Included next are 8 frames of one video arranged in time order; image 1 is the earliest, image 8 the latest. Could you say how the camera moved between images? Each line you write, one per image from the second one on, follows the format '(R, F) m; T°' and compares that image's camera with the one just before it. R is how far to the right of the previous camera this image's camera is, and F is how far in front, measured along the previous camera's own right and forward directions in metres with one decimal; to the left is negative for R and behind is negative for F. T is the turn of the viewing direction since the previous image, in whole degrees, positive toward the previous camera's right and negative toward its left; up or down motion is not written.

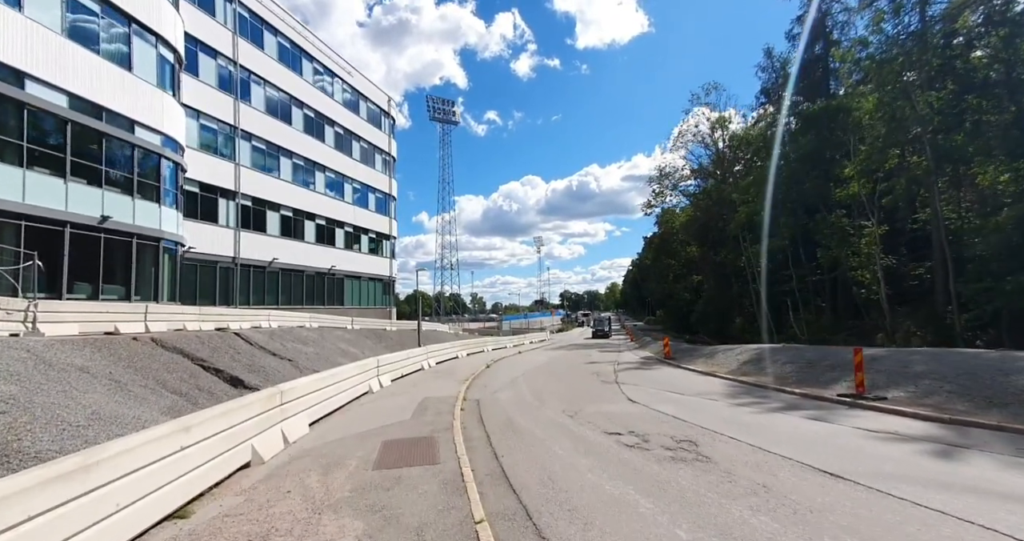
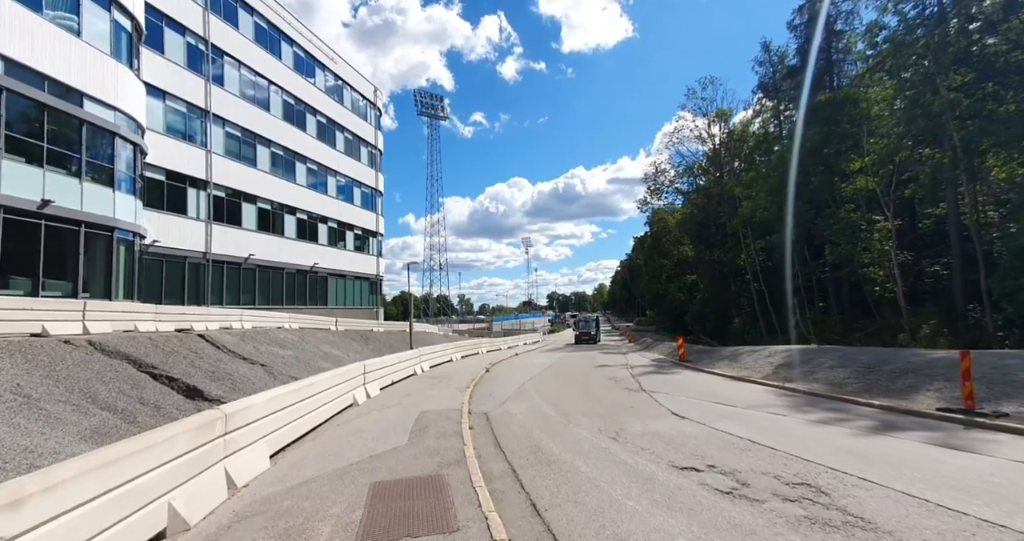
(-0.6, +2.2) m; +2°
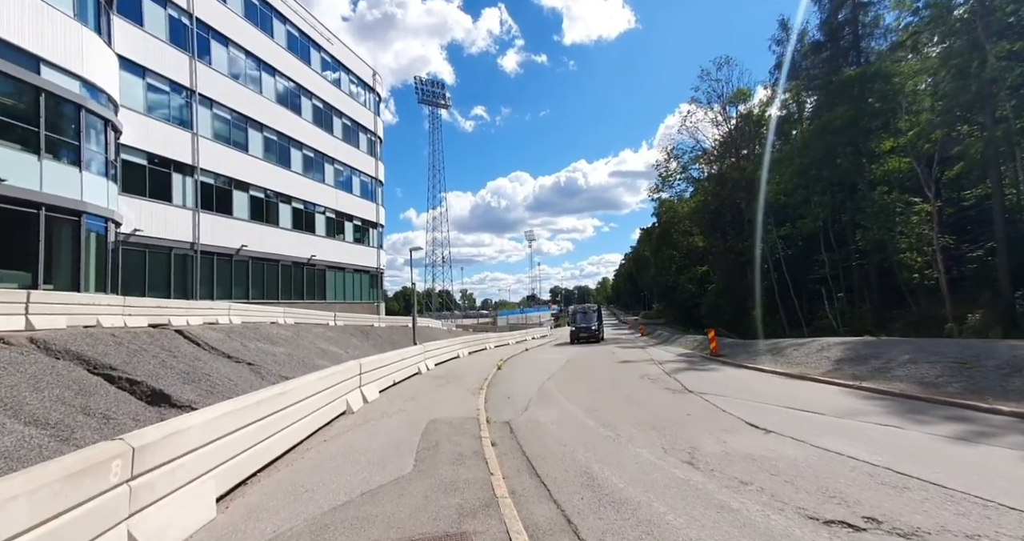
(-0.4, +2.0) m; 0°
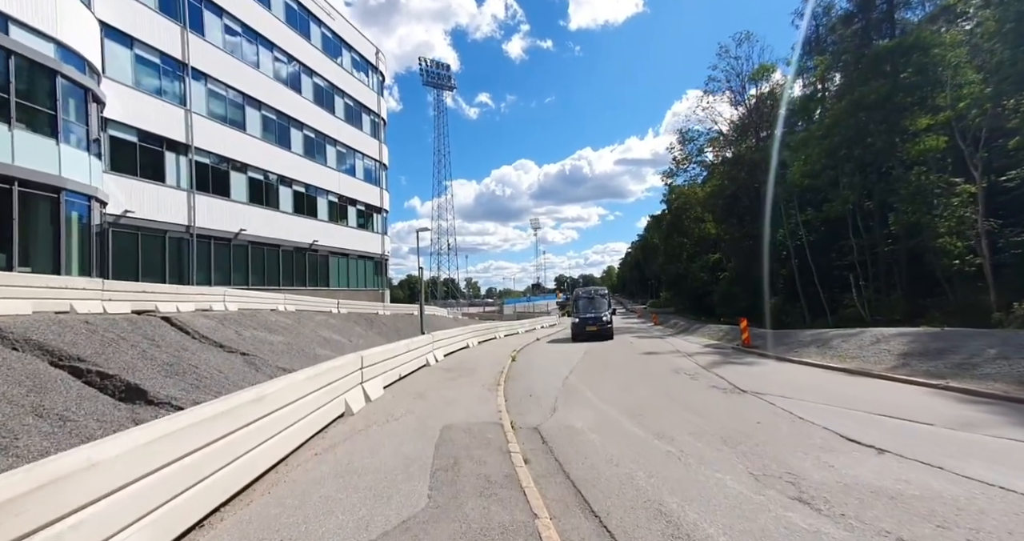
(-0.4, +1.5) m; -1°
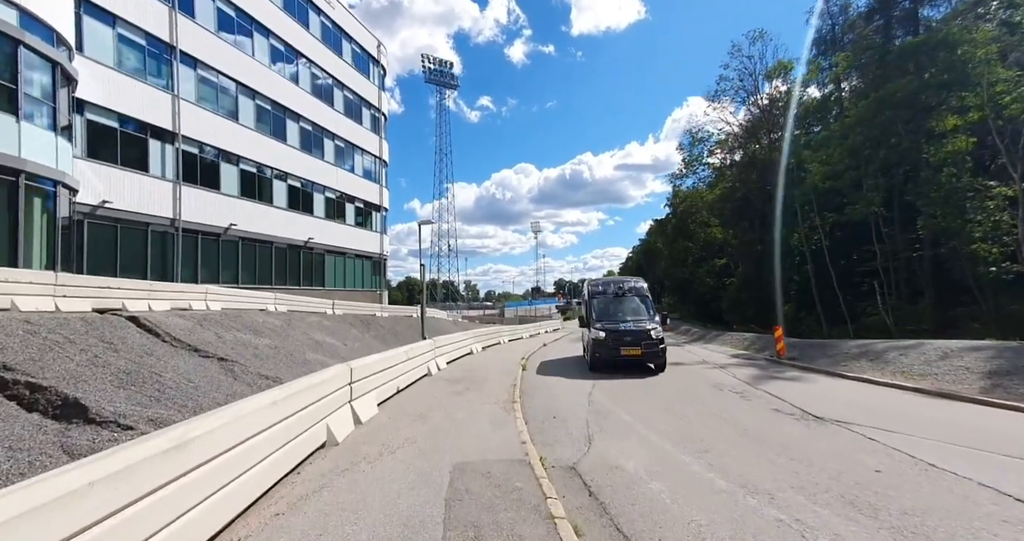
(-0.4, +1.7) m; 0°
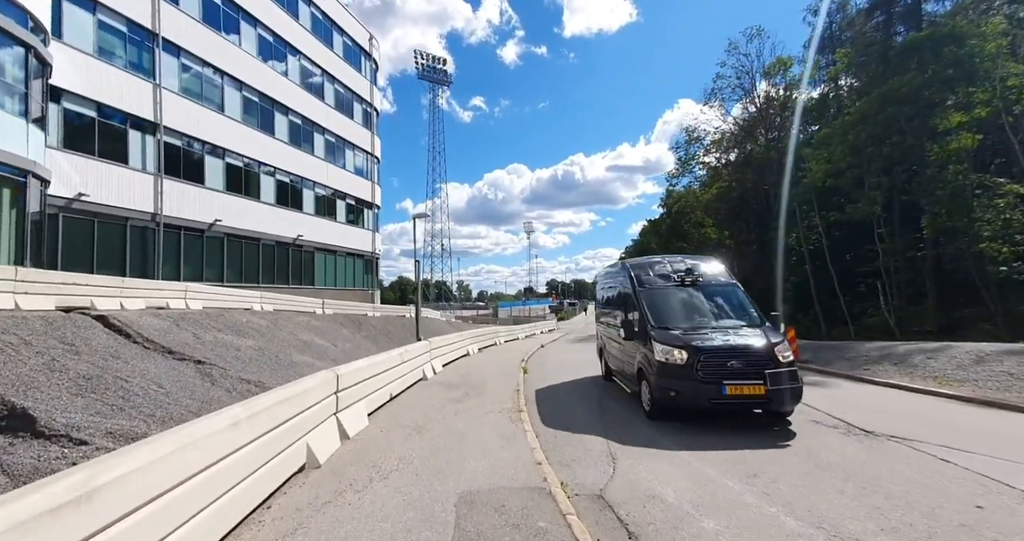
(-0.3, +0.9) m; +1°
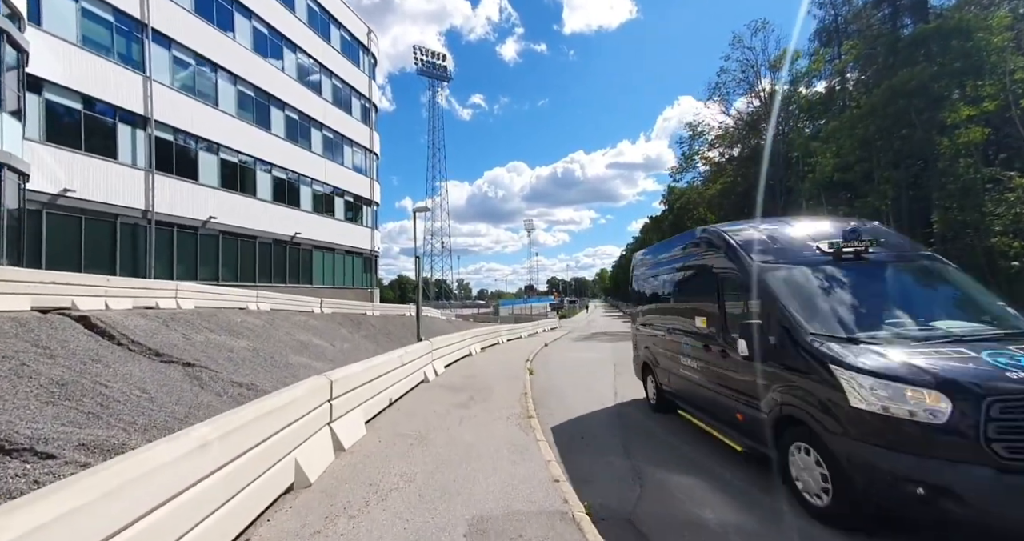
(-0.1, +0.7) m; 0°
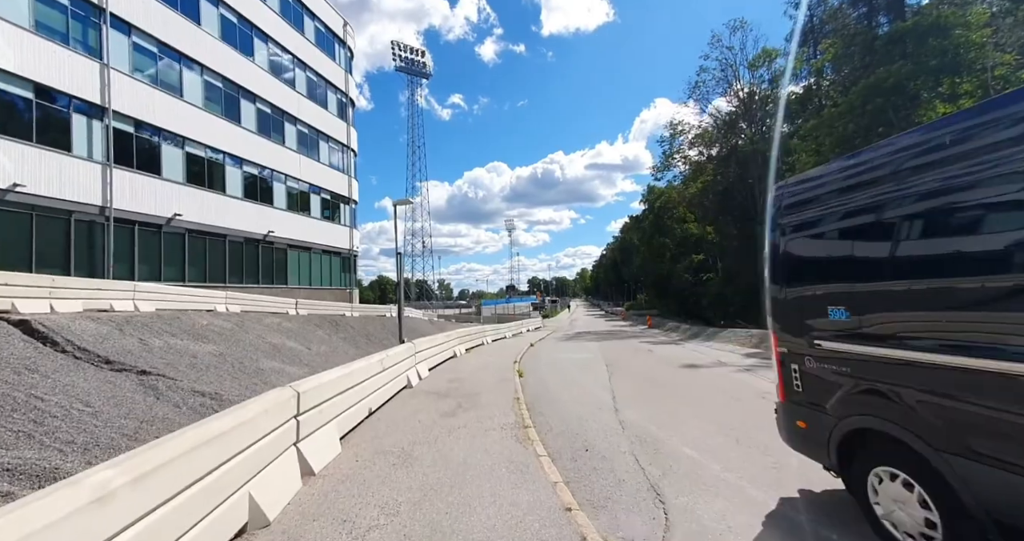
(-0.2, +0.8) m; +2°
